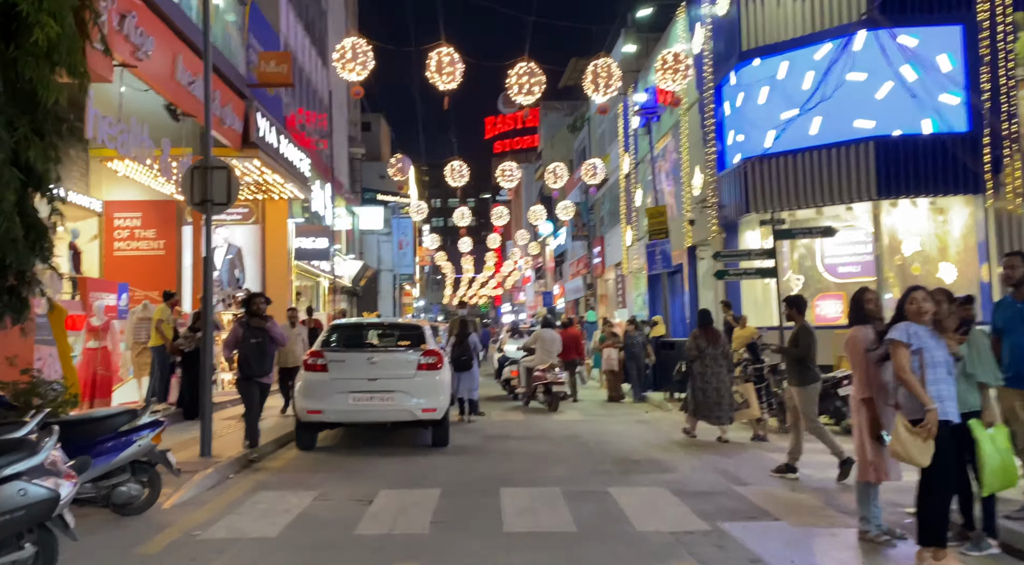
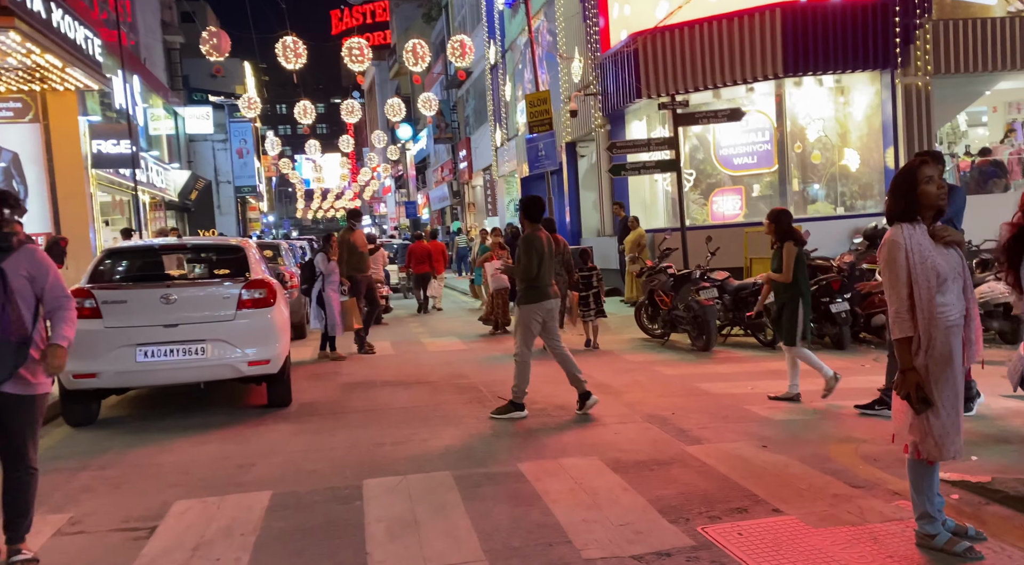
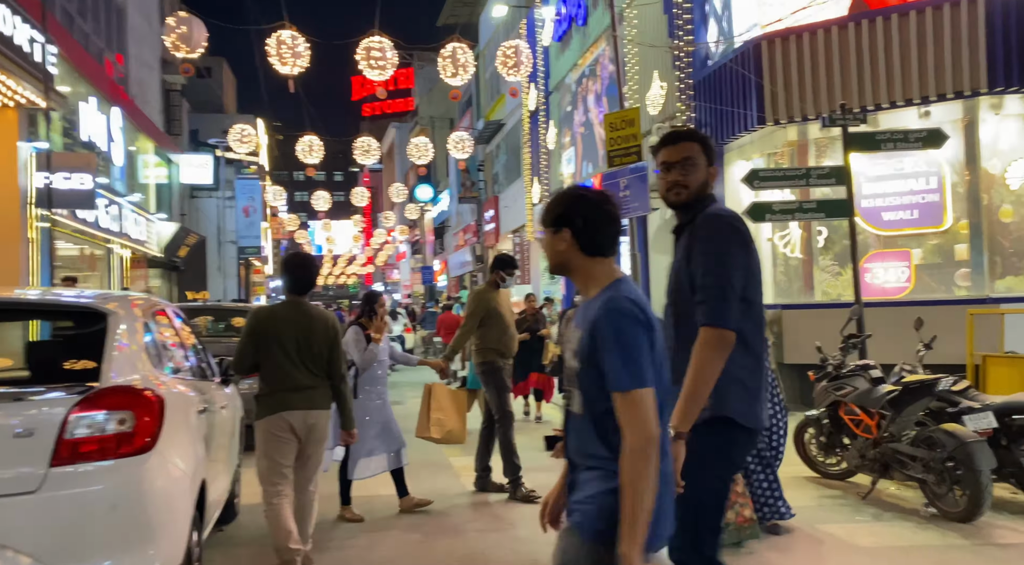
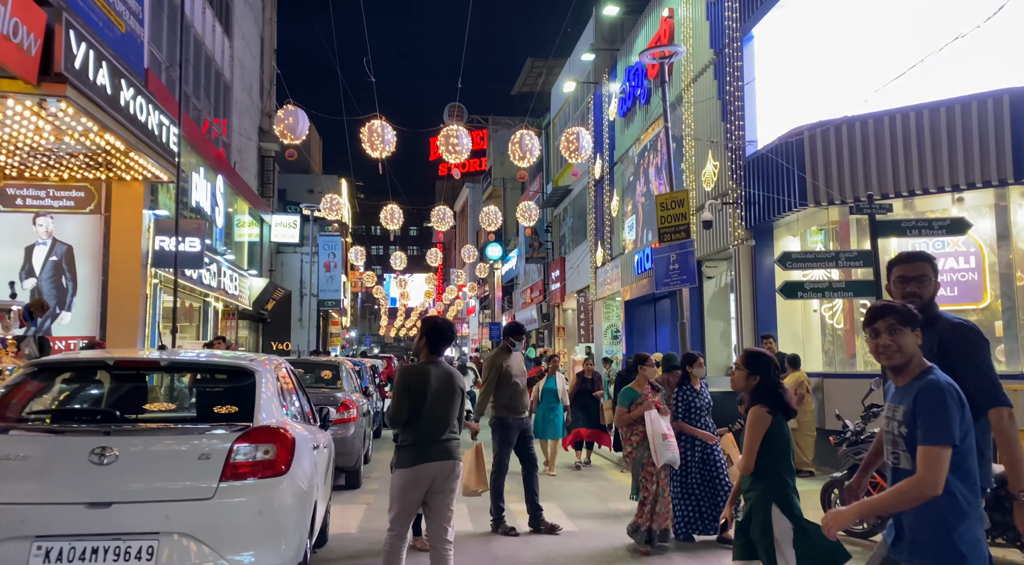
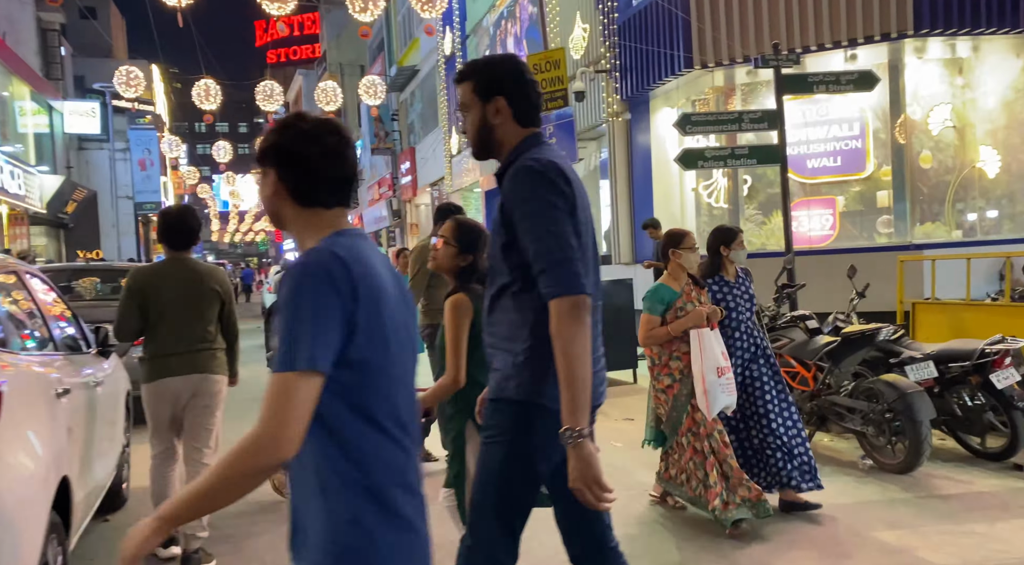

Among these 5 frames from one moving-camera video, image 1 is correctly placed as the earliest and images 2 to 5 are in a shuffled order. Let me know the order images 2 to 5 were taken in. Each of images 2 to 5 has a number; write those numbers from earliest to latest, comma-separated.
2, 4, 3, 5
